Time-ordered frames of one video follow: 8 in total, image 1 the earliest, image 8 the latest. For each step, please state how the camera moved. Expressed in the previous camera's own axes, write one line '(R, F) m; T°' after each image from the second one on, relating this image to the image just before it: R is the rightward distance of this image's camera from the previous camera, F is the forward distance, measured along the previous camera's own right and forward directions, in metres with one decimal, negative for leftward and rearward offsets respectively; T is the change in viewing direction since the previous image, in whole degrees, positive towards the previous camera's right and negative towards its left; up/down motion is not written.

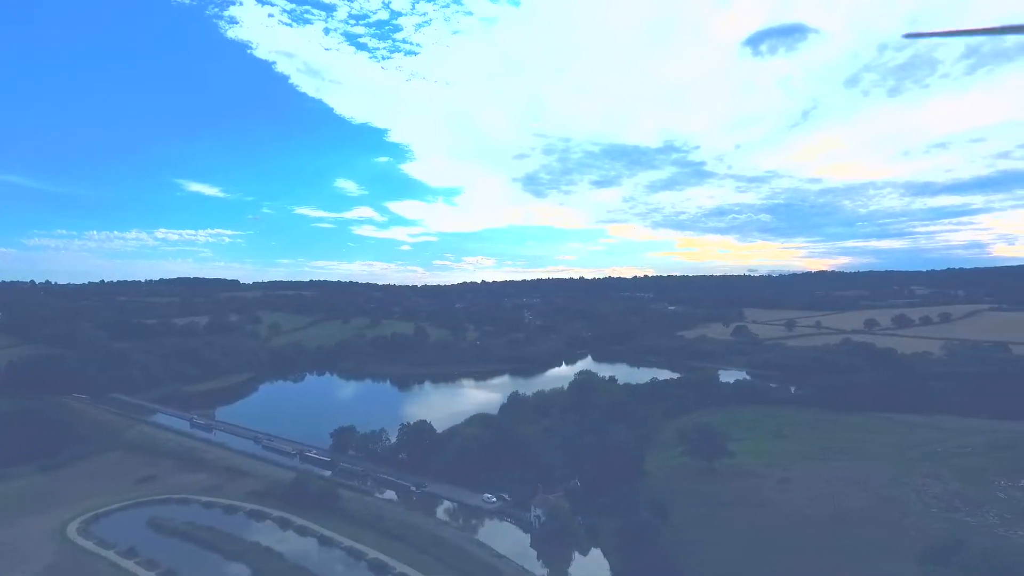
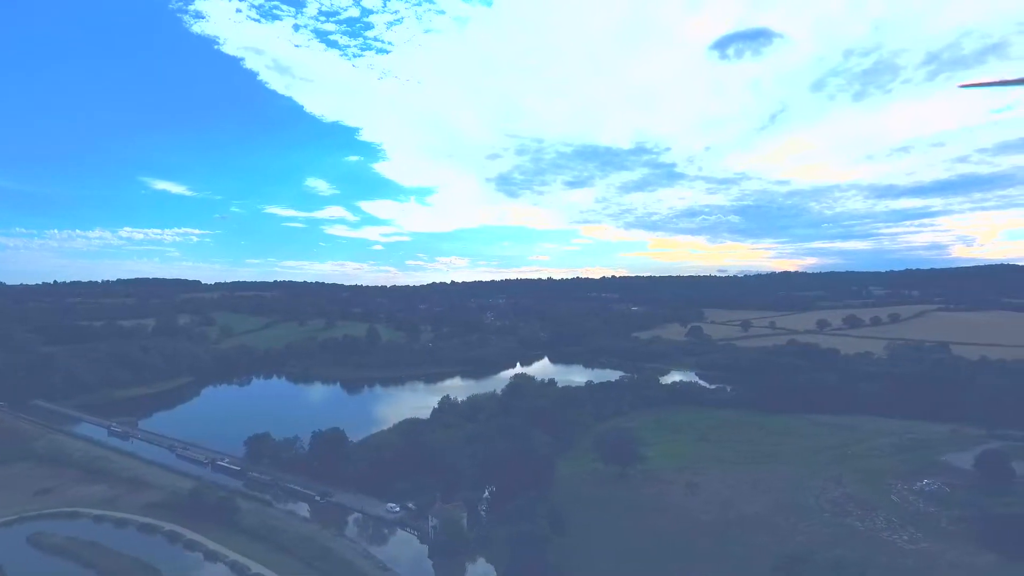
(+2.9, +0.5) m; +2°
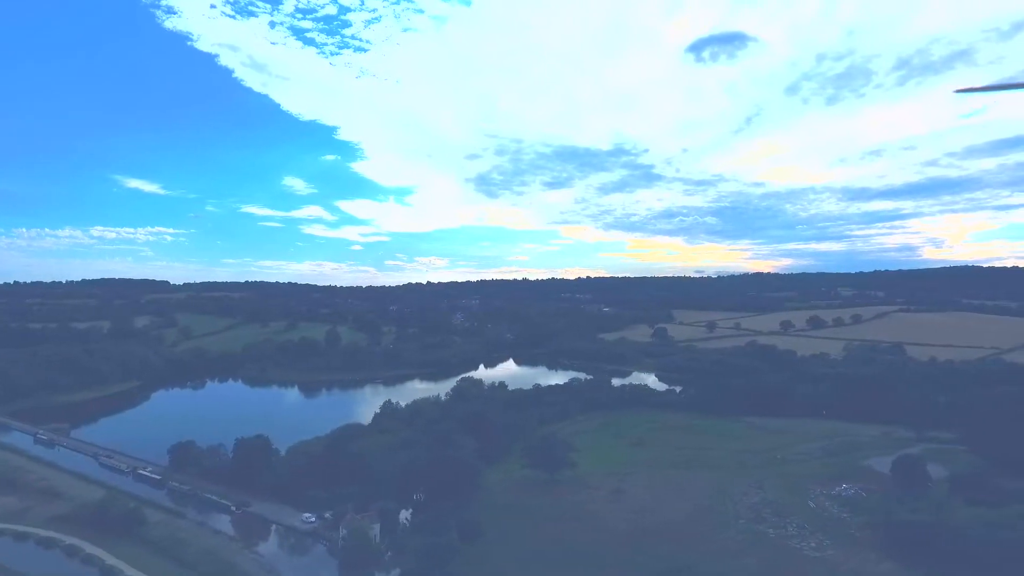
(+2.4, +0.5) m; +2°
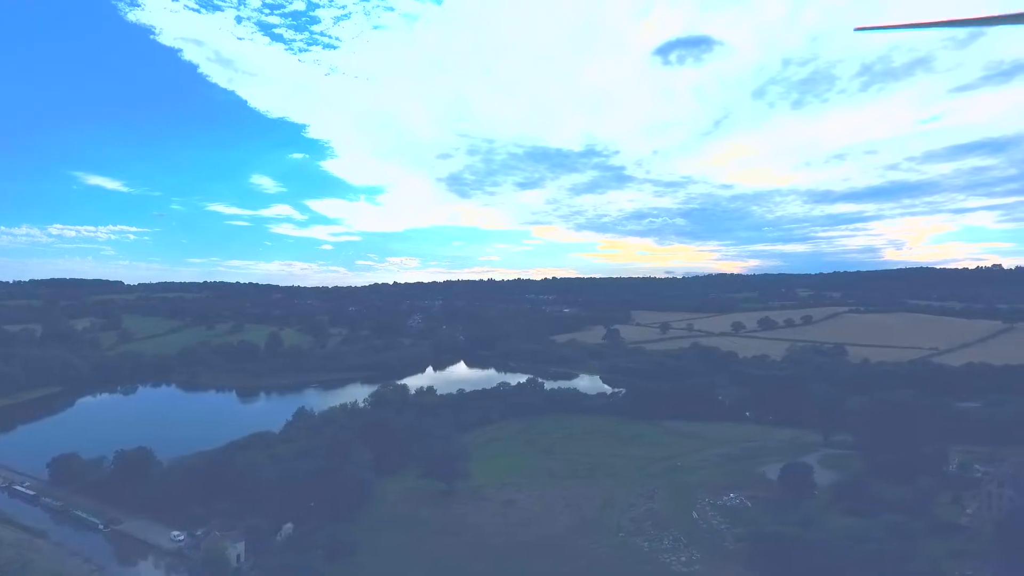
(+3.4, +0.9) m; +2°
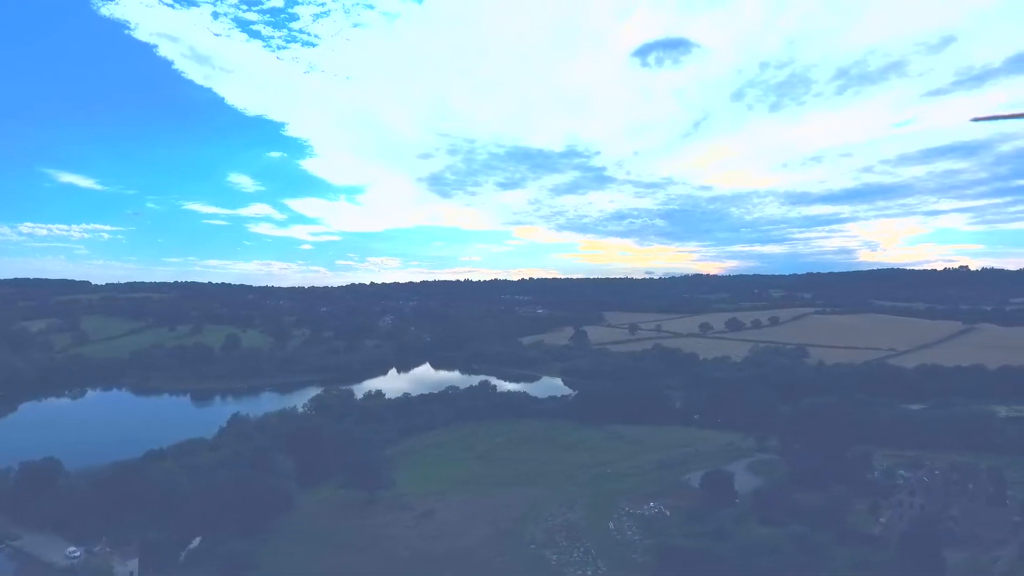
(+2.4, +0.7) m; +2°
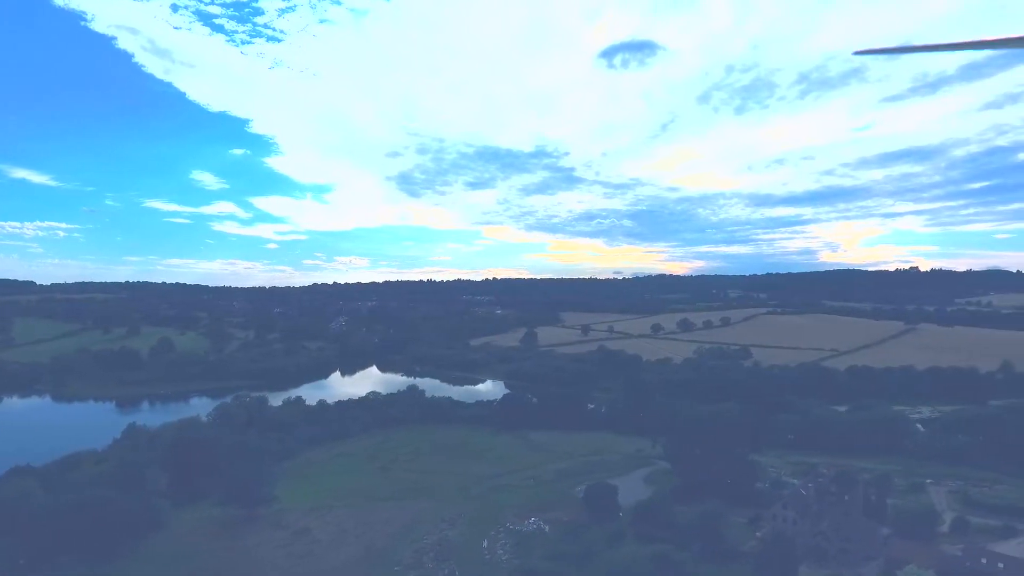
(+3.3, +1.0) m; +3°
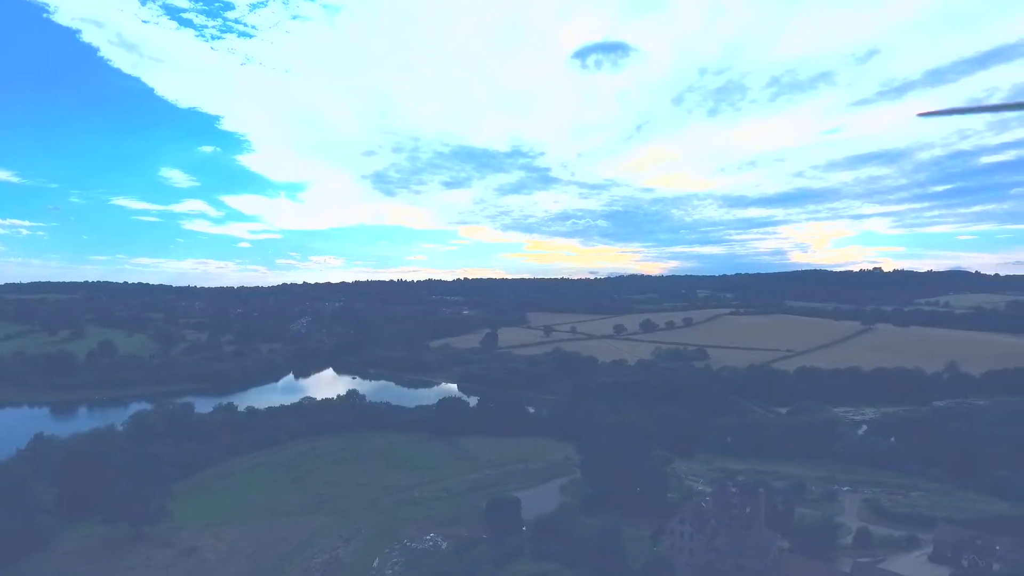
(+2.6, +0.9) m; +2°
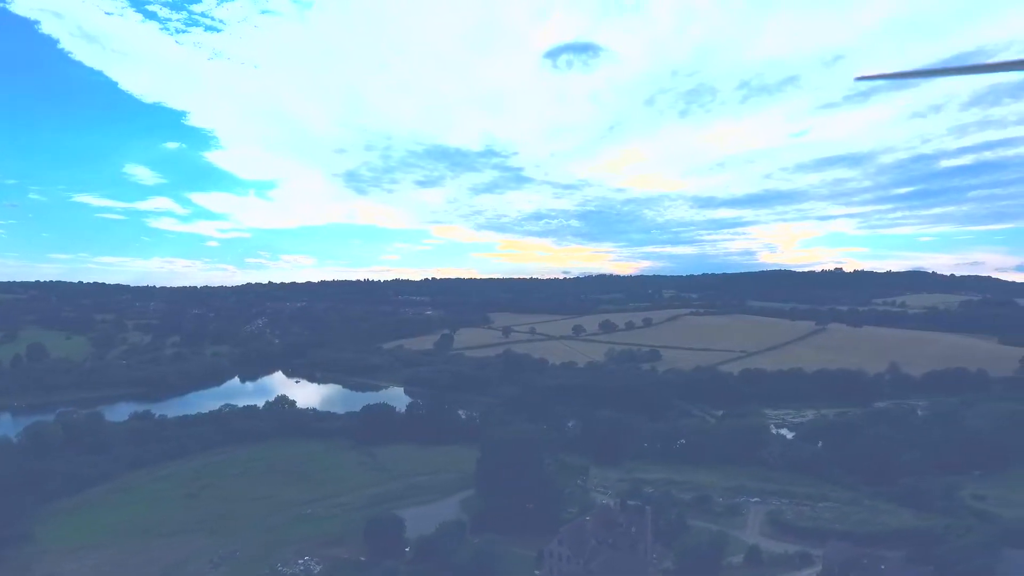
(+2.8, +1.1) m; +2°
